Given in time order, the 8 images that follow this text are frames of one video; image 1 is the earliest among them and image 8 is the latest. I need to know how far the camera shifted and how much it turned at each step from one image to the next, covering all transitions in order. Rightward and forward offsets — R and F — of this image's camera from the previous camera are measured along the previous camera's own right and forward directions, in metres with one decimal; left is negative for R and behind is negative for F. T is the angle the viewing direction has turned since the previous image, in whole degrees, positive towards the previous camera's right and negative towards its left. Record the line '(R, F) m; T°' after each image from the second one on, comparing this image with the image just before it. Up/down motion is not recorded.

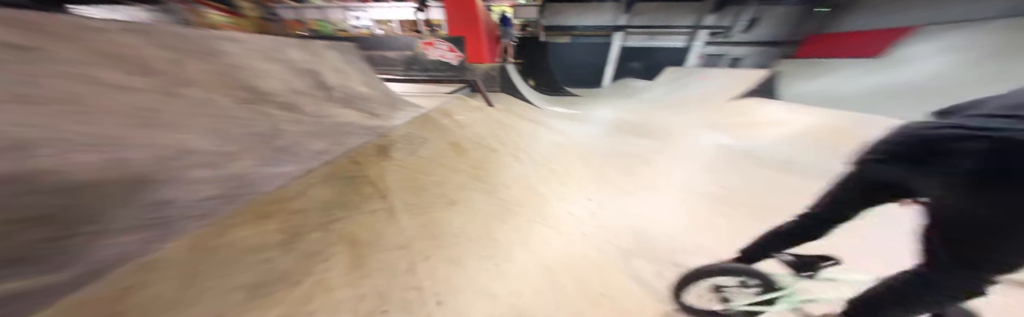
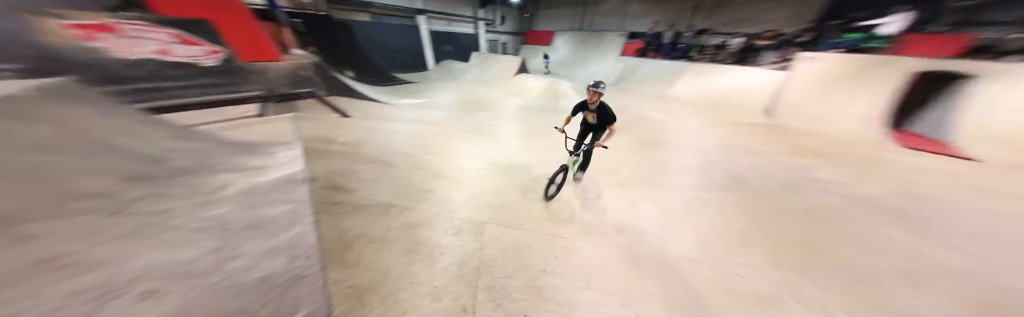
(-0.6, -0.5) m; +42°
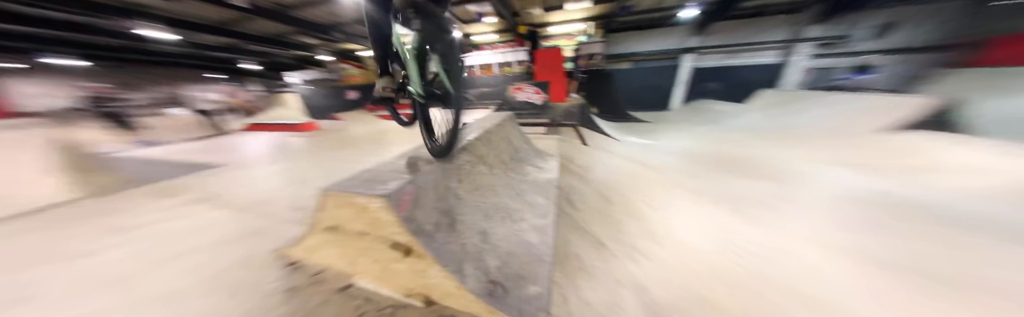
(-0.2, -0.1) m; -56°
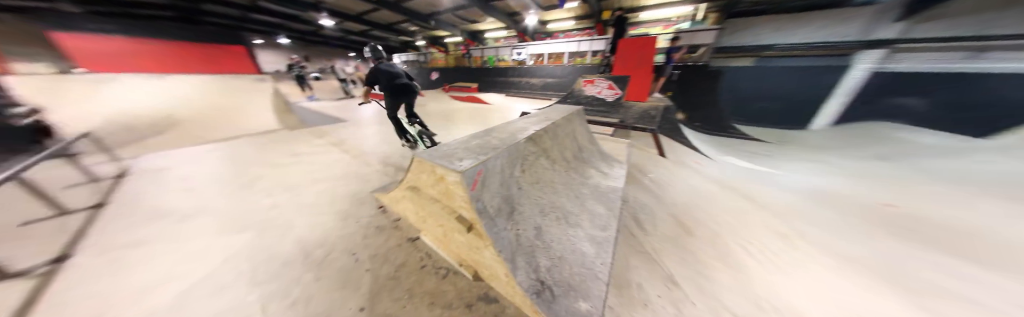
(-0.1, 0.0) m; -15°
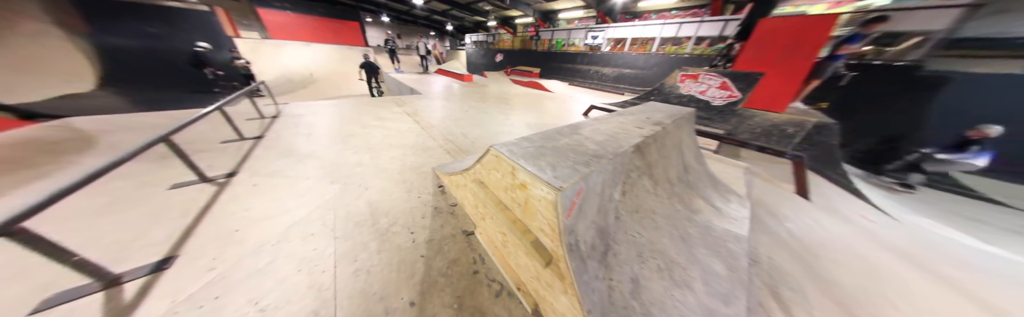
(-0.2, +0.2) m; -13°
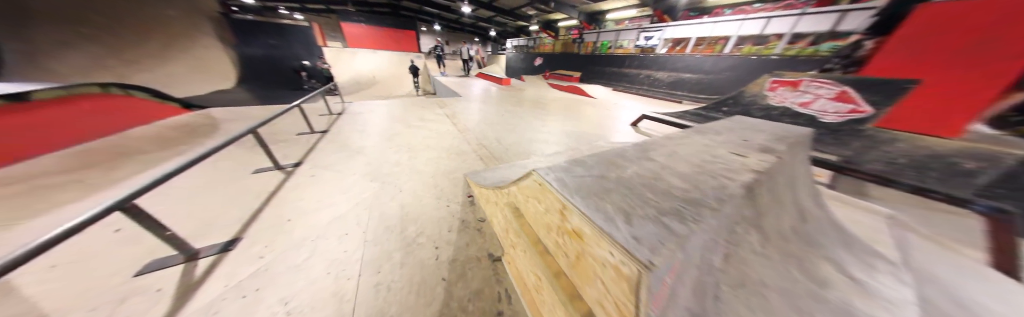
(-0.1, +0.1) m; -10°
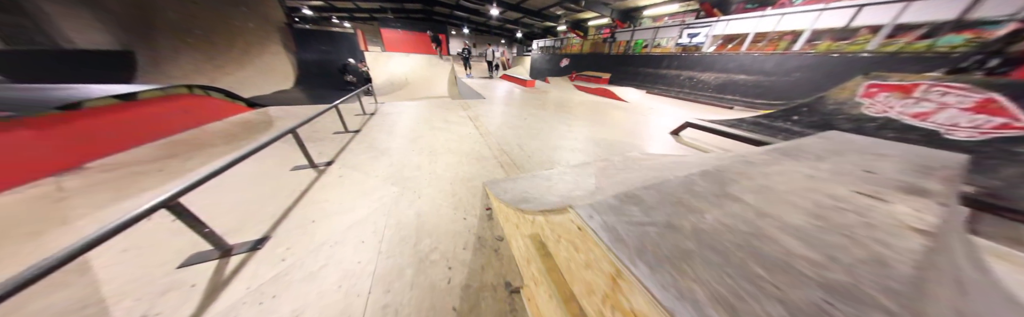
(0.0, +0.1) m; -6°
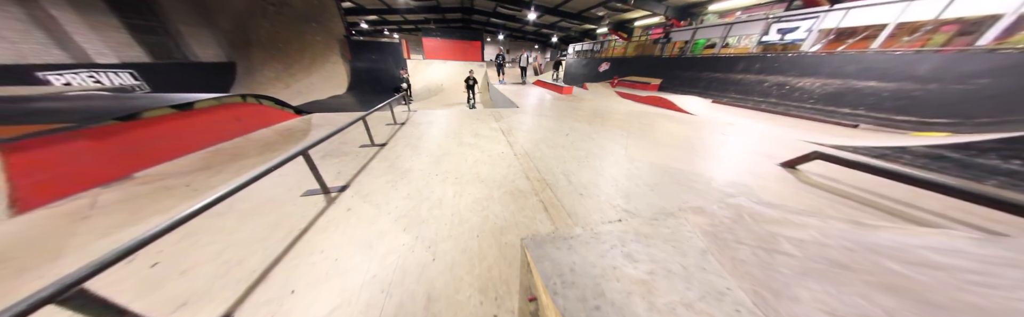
(-0.2, +0.4) m; -8°
